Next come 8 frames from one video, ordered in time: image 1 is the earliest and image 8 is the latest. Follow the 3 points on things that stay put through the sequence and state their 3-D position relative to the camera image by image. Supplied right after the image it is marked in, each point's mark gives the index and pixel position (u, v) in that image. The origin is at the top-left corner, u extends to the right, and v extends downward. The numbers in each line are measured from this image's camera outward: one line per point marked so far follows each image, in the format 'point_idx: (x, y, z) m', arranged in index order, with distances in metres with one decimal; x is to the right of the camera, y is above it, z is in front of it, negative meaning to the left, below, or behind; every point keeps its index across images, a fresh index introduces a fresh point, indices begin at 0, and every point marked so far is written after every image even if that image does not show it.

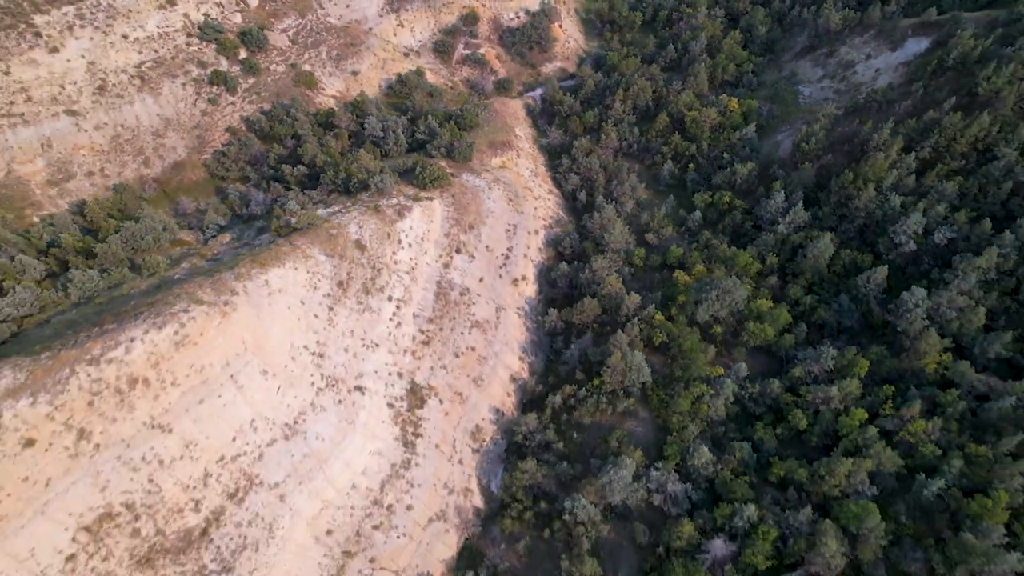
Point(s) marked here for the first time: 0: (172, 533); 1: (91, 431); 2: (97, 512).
0: (-10.0, -7.4, +18.0) m
1: (-11.6, -4.3, +17.0) m
2: (-11.5, -6.6, +17.0) m
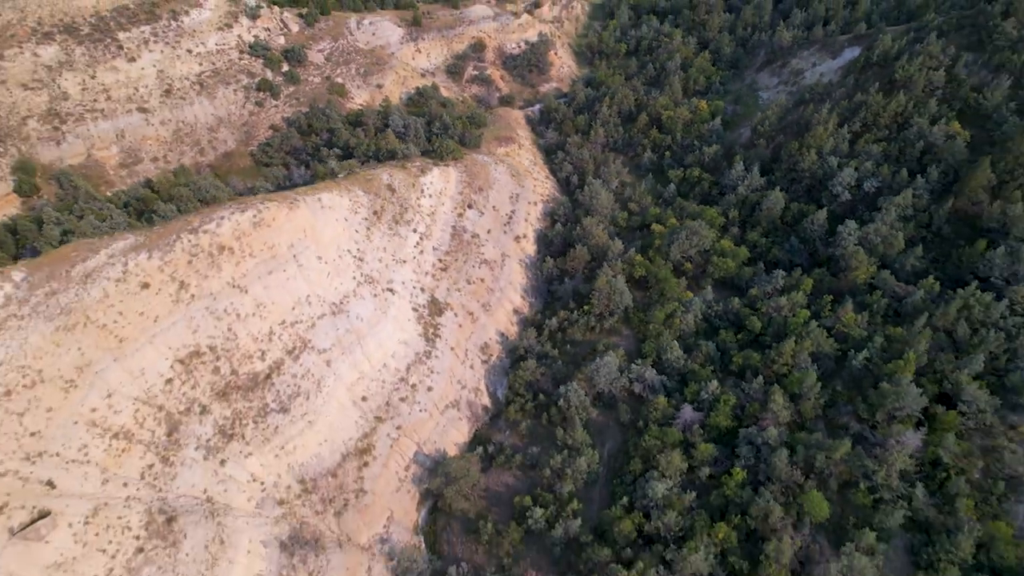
0: (-9.8, -3.3, +22.8) m
1: (-11.4, 0.0, +22.1) m
2: (-11.4, -2.4, +21.8) m
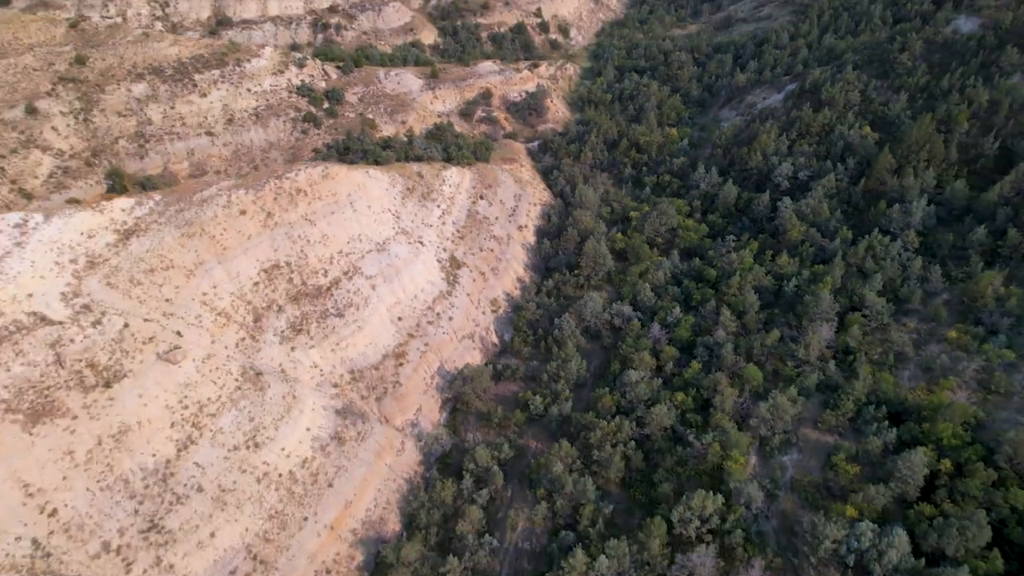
0: (-9.6, +0.1, +29.8) m
1: (-11.2, +3.4, +29.6) m
2: (-11.1, +1.2, +29.0) m
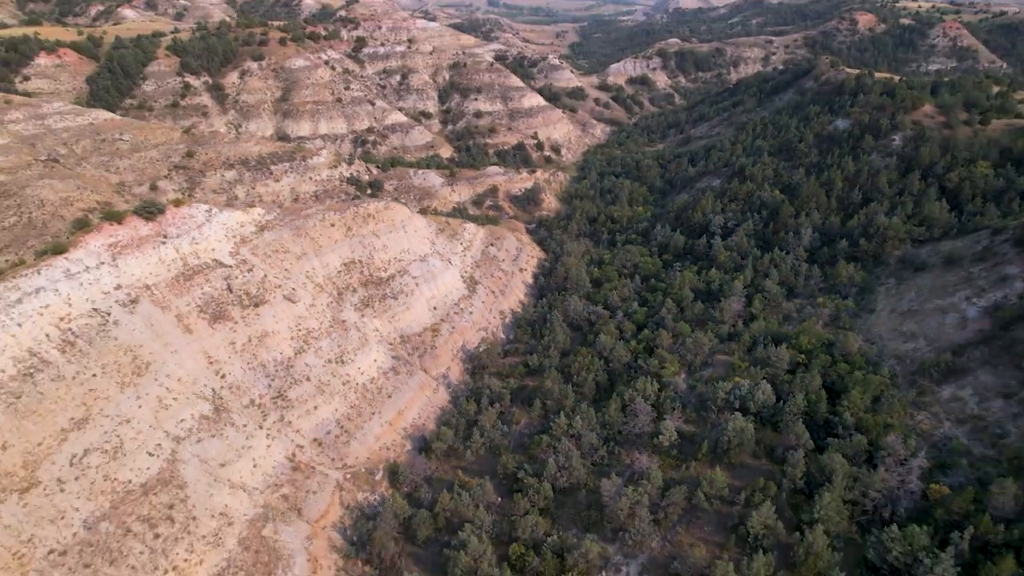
0: (-9.3, +0.8, +42.7) m
1: (-10.9, +4.1, +43.2) m
2: (-10.9, +2.0, +42.1) m
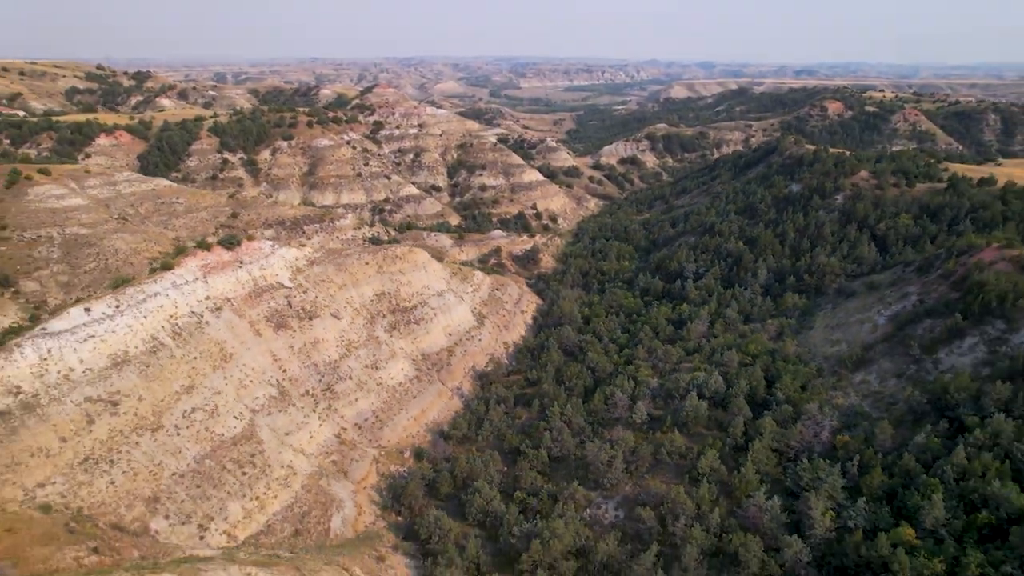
0: (-9.1, -1.4, +51.4) m
1: (-10.7, +1.8, +52.3) m
2: (-10.6, -0.1, +50.9) m
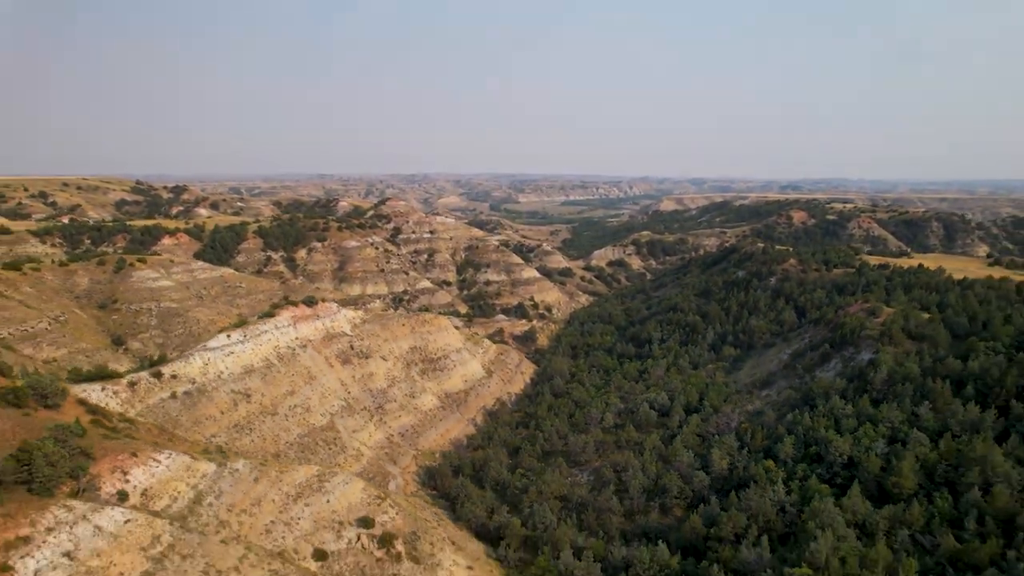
0: (-8.9, -7.3, +66.5) m
1: (-10.5, -4.3, +67.9) m
2: (-10.4, -6.0, +66.3) m
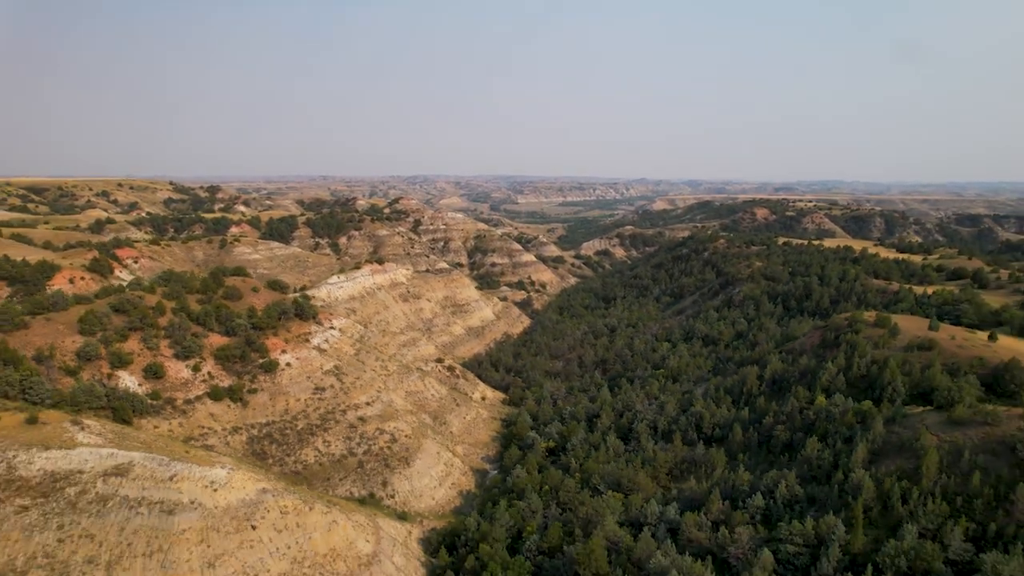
0: (-8.5, -2.4, +94.7) m
1: (-10.1, +0.6, +96.2) m
2: (-10.0, -1.1, +94.5) m
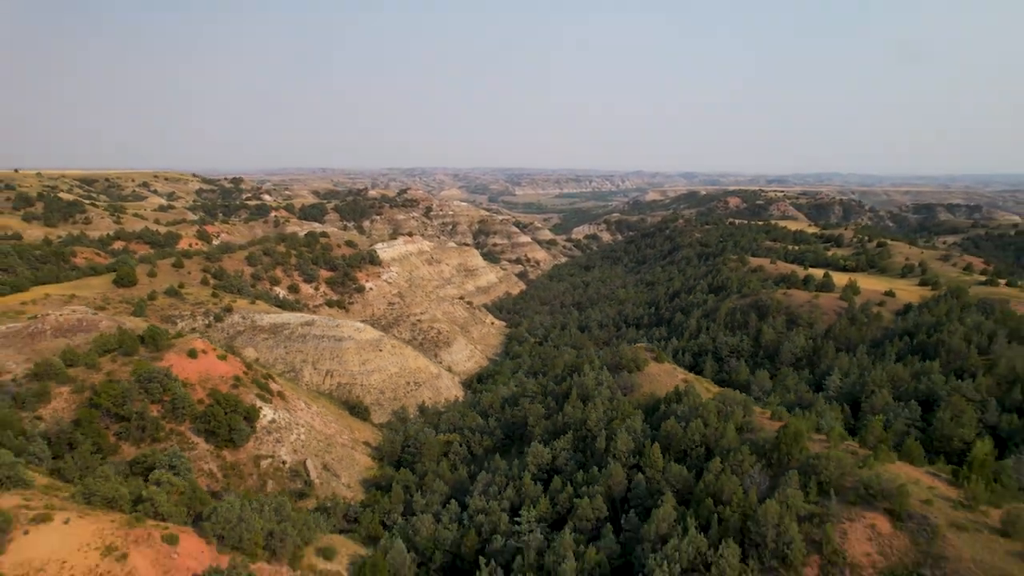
0: (-8.5, +3.6, +120.2) m
1: (-10.2, +6.6, +121.6) m
2: (-10.1, +4.9, +120.0) m
